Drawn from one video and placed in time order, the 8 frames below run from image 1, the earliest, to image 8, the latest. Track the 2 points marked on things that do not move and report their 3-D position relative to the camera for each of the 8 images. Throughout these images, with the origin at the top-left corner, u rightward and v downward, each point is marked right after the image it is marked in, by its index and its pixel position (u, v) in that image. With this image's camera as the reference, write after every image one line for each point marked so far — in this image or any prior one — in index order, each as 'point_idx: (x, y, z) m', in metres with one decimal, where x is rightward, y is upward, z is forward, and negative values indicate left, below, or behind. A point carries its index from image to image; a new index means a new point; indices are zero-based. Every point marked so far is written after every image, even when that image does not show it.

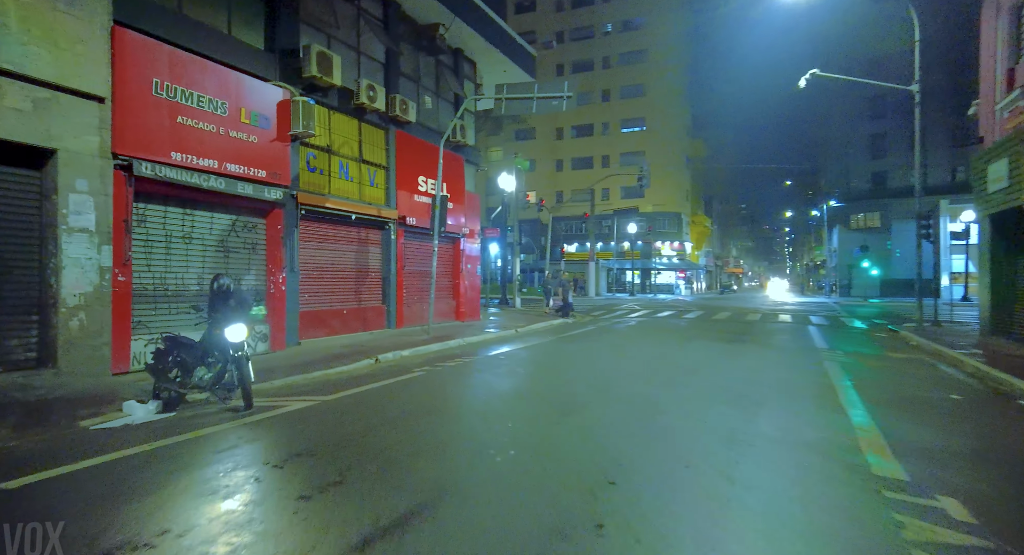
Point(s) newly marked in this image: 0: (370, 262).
0: (-4.2, +0.4, +15.0) m
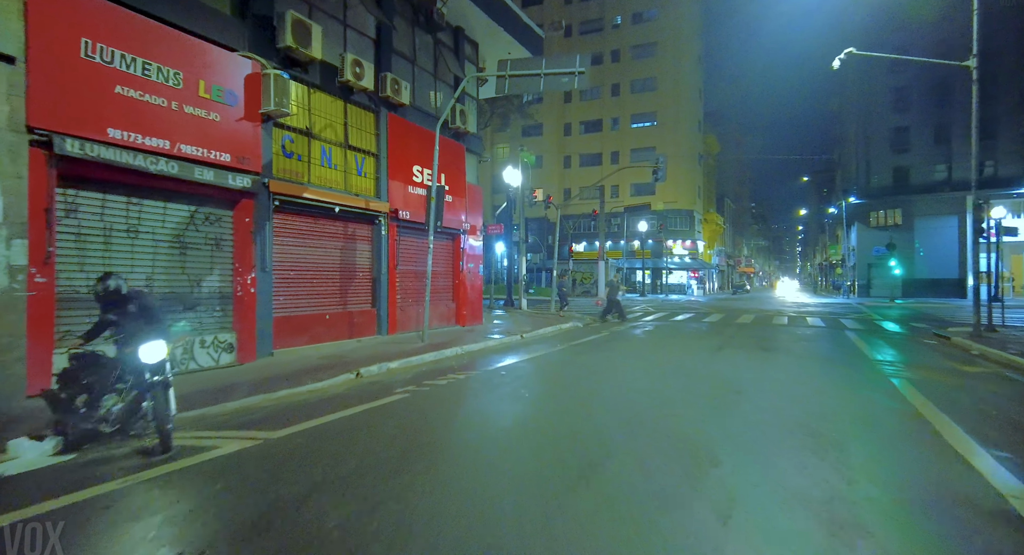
0: (-4.1, +0.4, +13.4) m
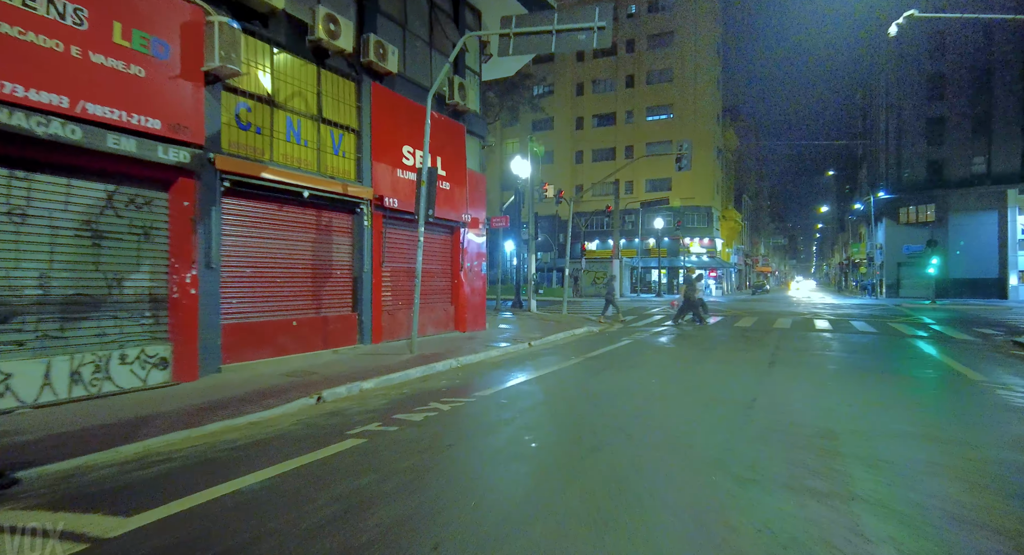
0: (-3.9, +0.5, +11.4) m
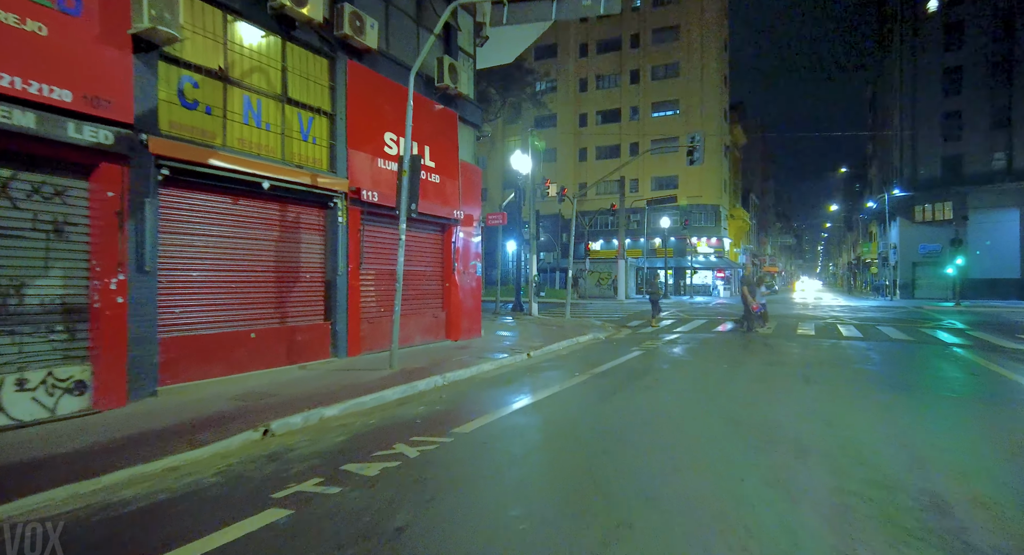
0: (-4.0, +0.4, +9.9) m
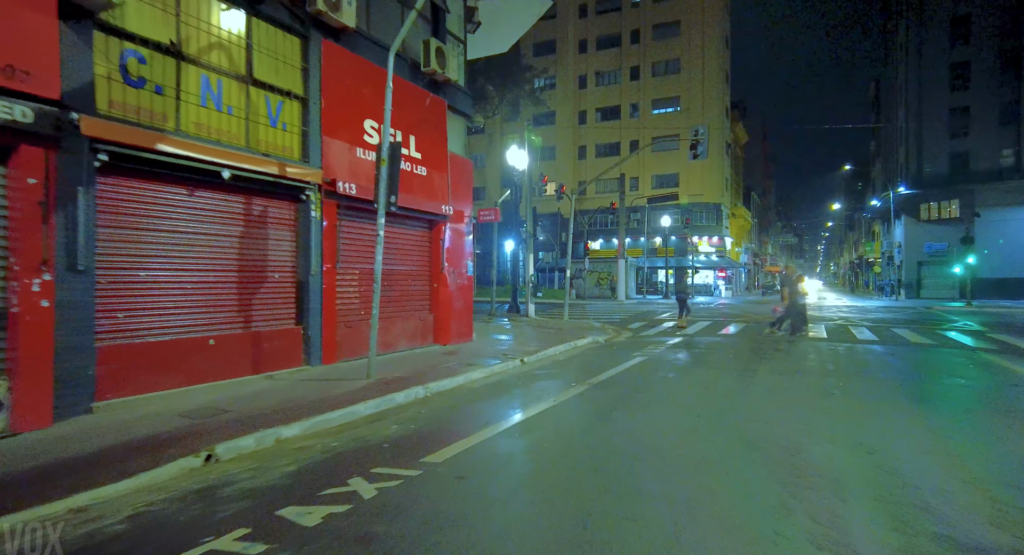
0: (-4.2, +0.4, +9.0) m
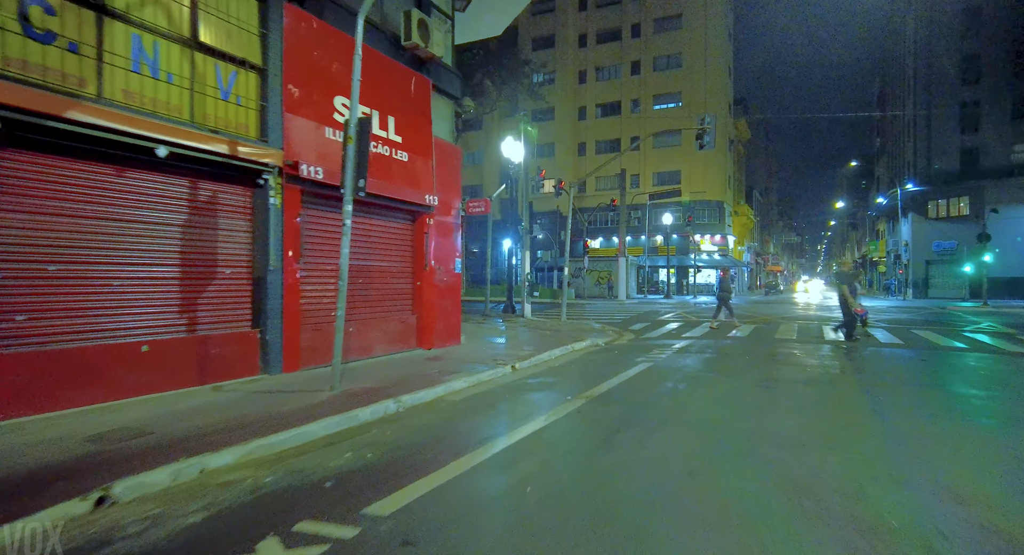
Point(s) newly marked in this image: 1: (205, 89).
0: (-4.4, +0.4, +7.8) m
1: (-4.5, +2.8, +7.5) m
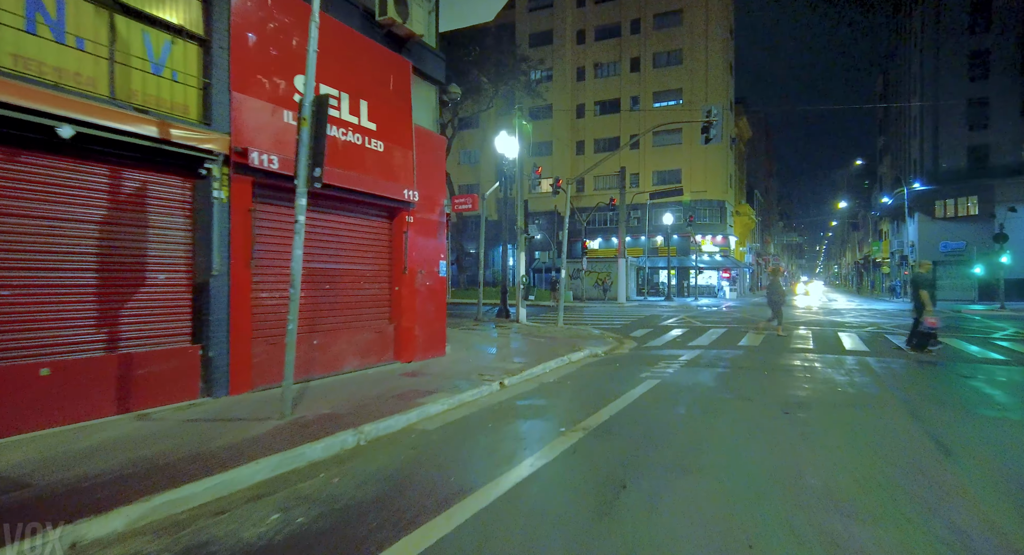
0: (-4.6, +0.4, +6.6) m
1: (-4.7, +2.7, +6.3) m
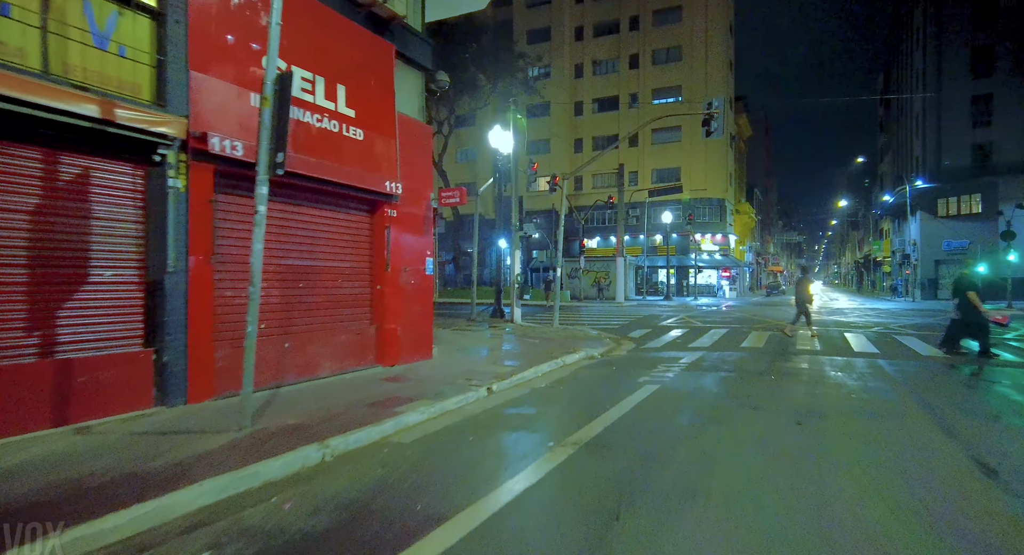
0: (-4.8, +0.4, +6.0) m
1: (-4.9, +2.7, +5.7) m
